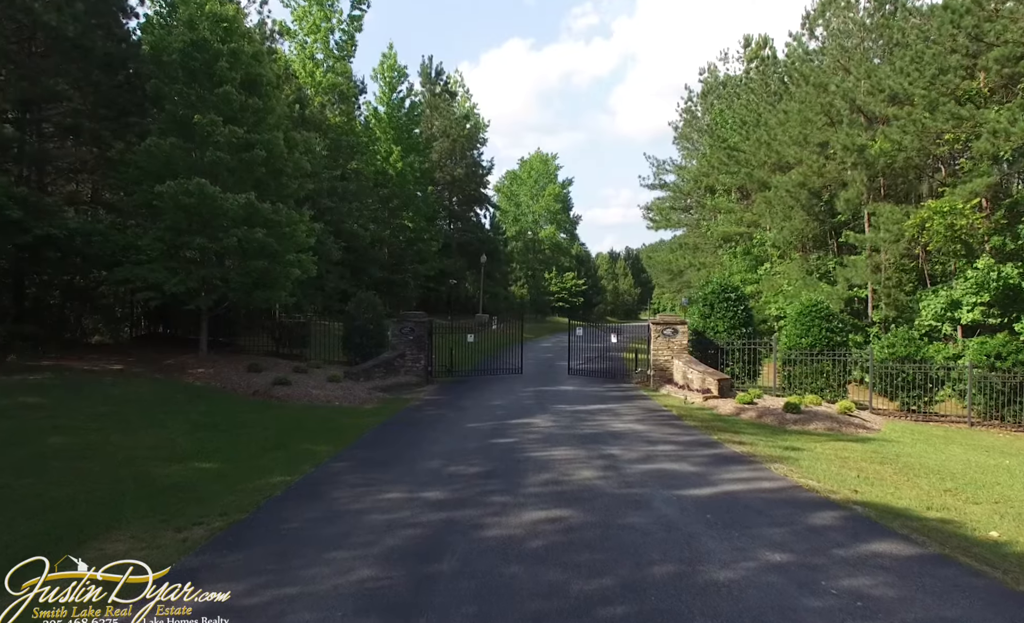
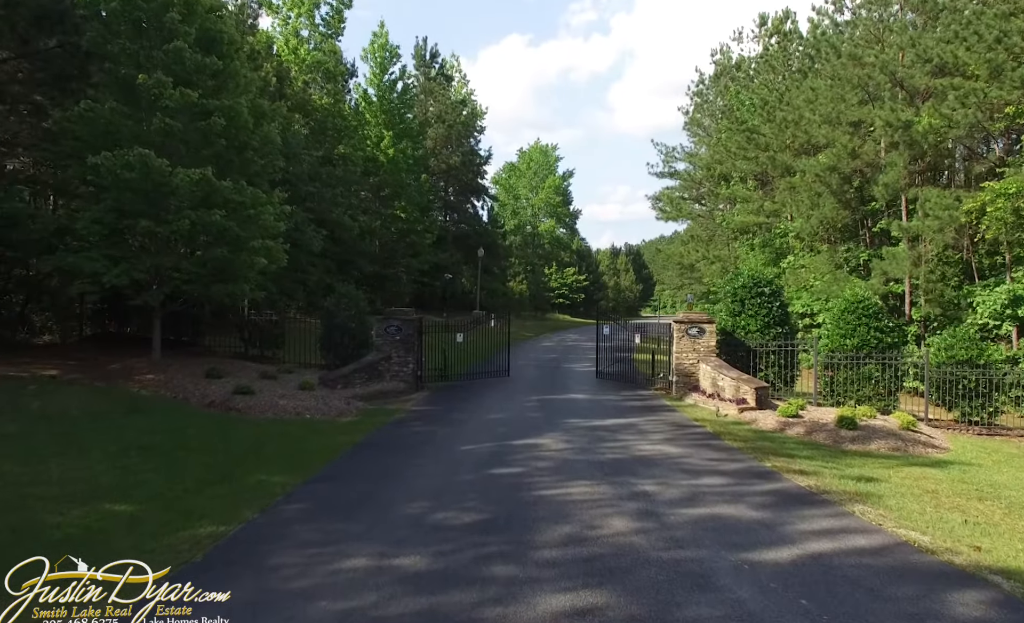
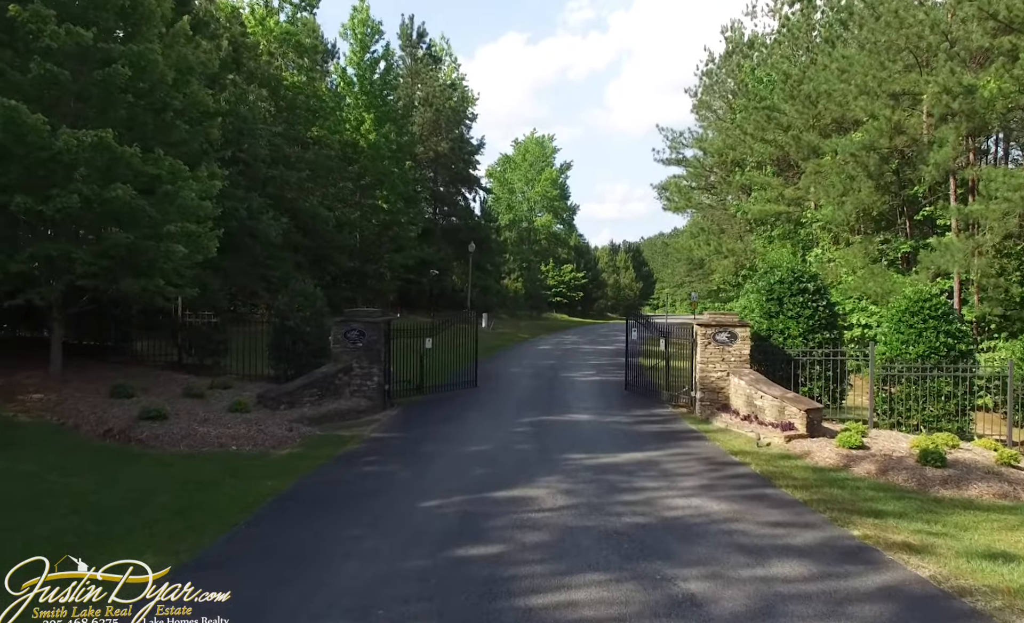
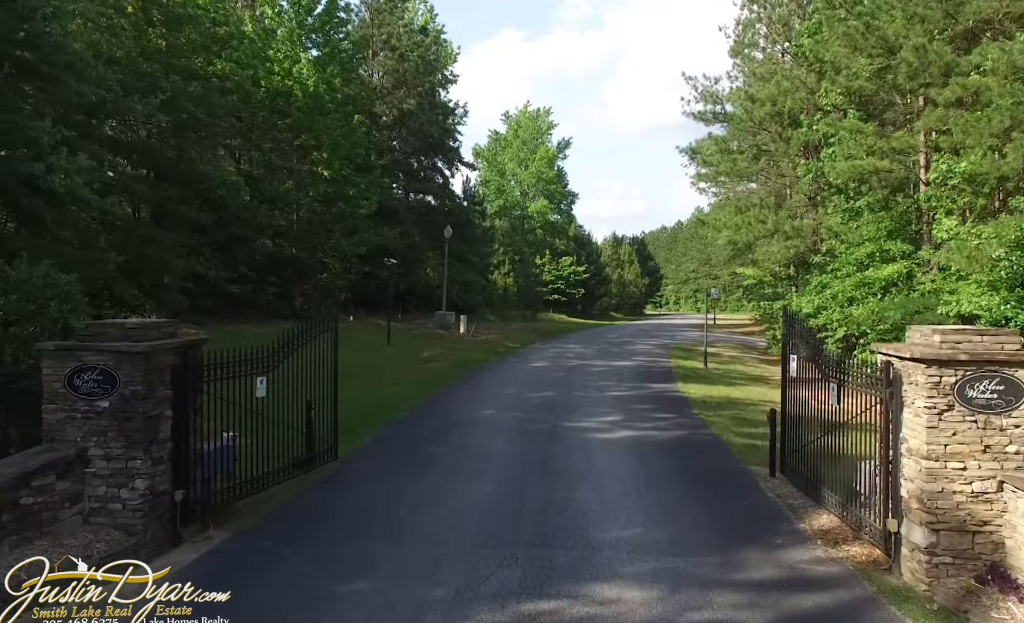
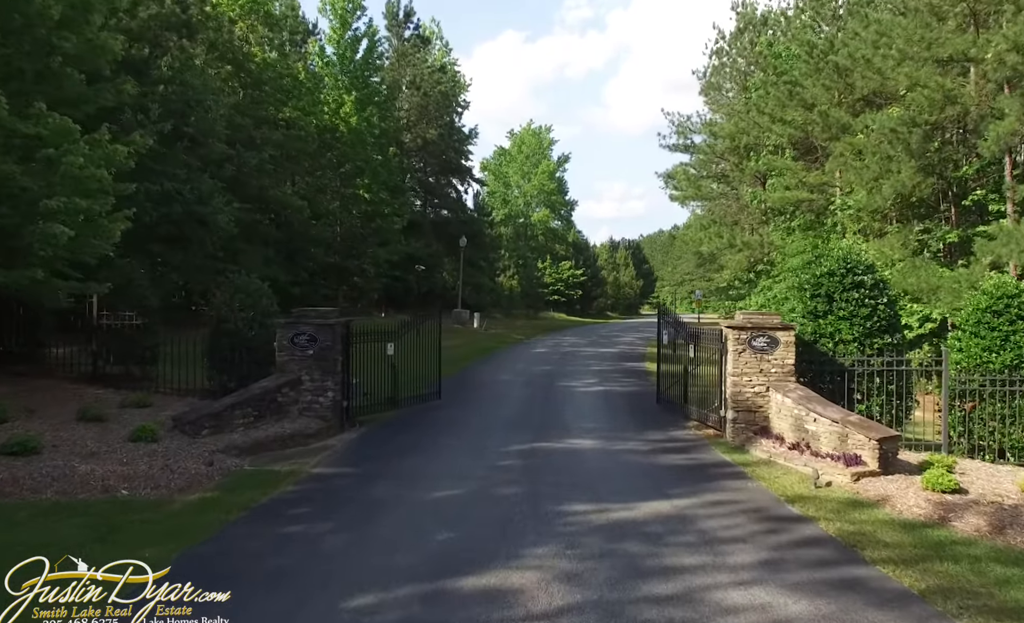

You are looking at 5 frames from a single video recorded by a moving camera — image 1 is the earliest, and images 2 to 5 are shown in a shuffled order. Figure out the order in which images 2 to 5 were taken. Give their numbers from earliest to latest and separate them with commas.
2, 3, 5, 4
